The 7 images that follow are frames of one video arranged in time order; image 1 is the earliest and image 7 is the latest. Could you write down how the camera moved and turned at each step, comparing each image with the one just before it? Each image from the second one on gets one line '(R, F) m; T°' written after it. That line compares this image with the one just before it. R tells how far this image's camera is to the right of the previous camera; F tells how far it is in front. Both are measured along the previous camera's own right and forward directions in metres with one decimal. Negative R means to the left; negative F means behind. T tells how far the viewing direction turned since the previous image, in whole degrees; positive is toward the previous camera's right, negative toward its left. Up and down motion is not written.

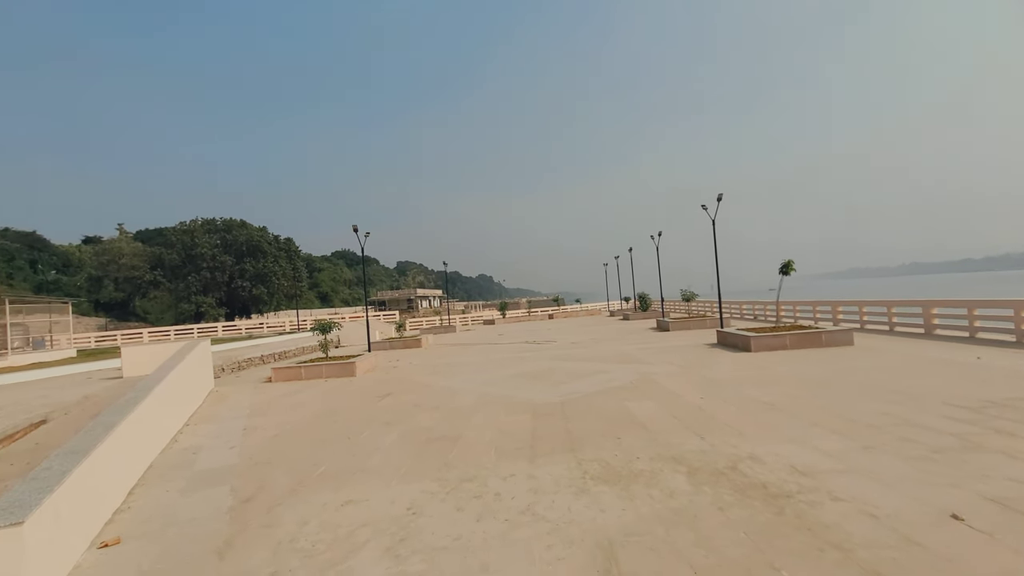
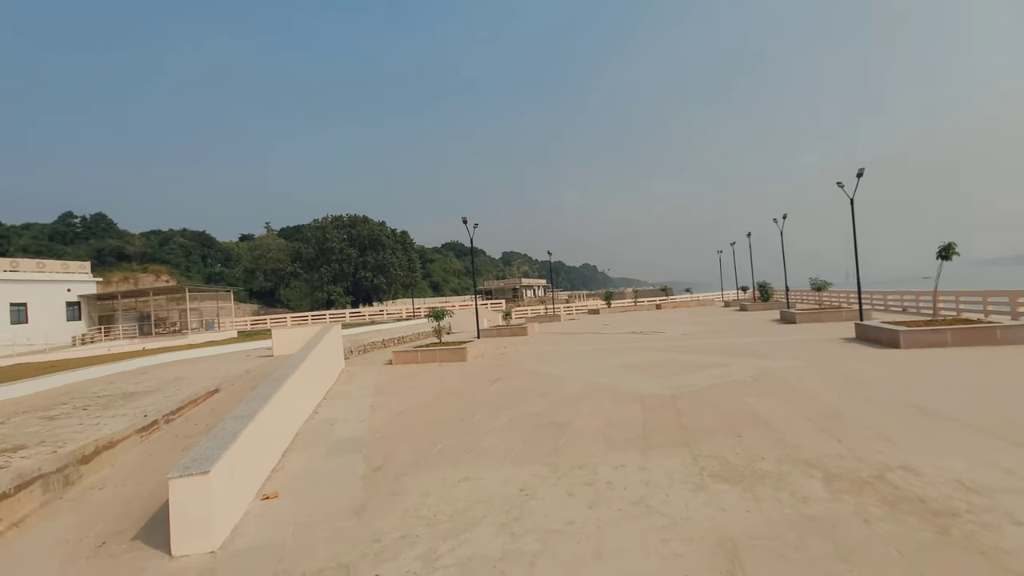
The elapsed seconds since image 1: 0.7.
(-0.1, 0.0) m; -12°
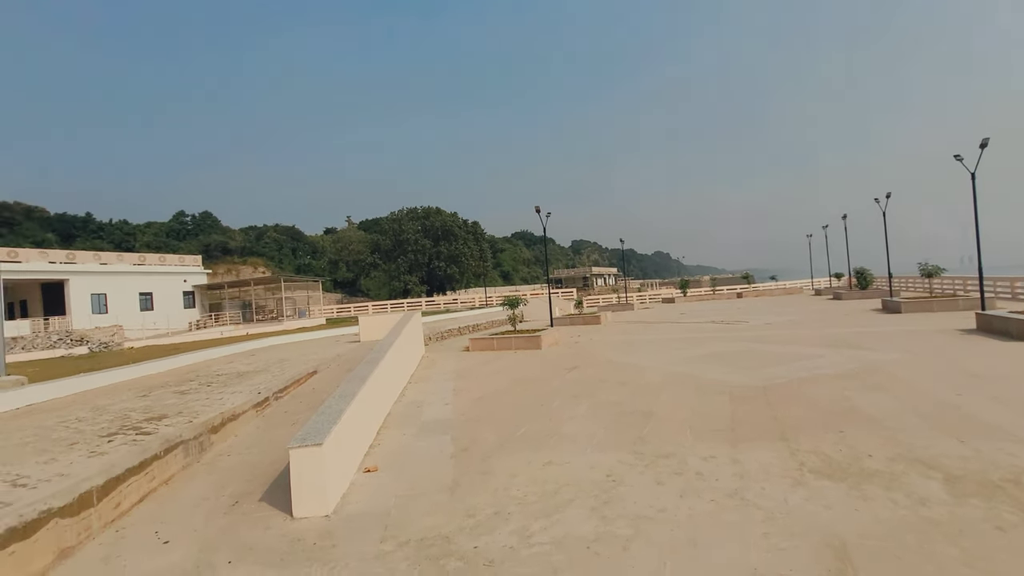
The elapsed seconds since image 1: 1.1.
(-0.2, -0.1) m; -8°
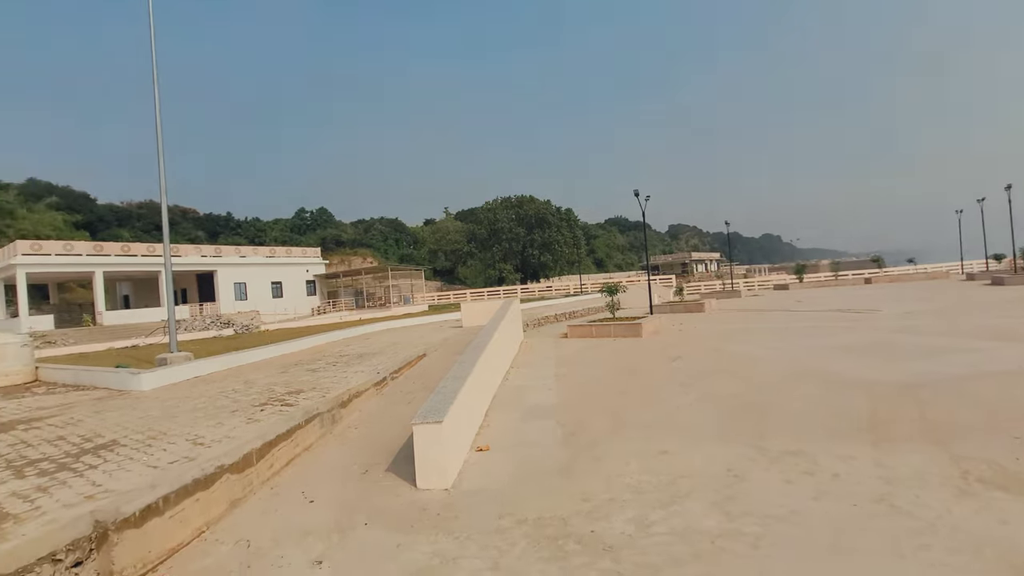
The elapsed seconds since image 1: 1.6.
(-0.2, 0.0) m; -11°
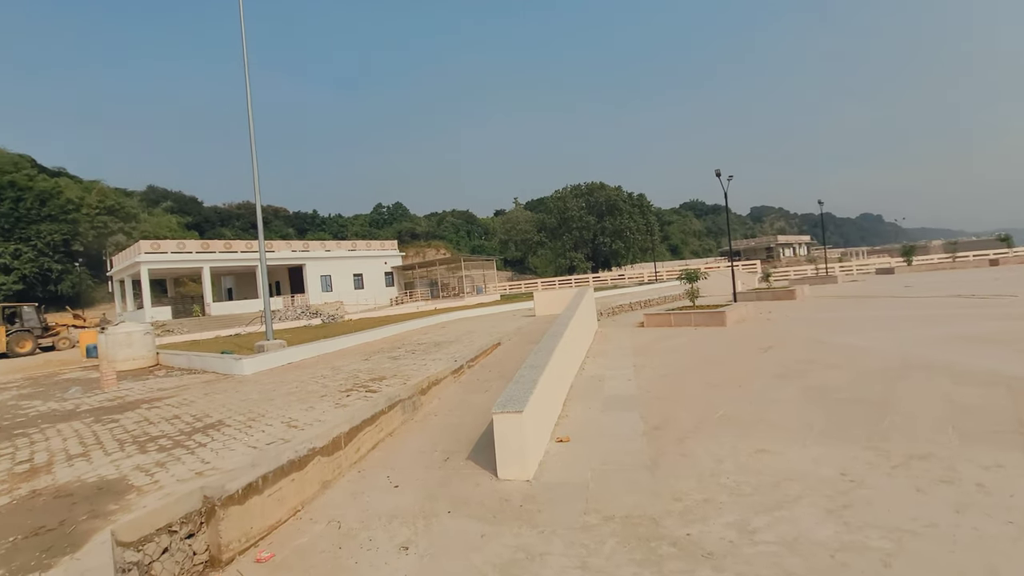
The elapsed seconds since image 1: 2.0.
(-0.1, +0.2) m; -8°
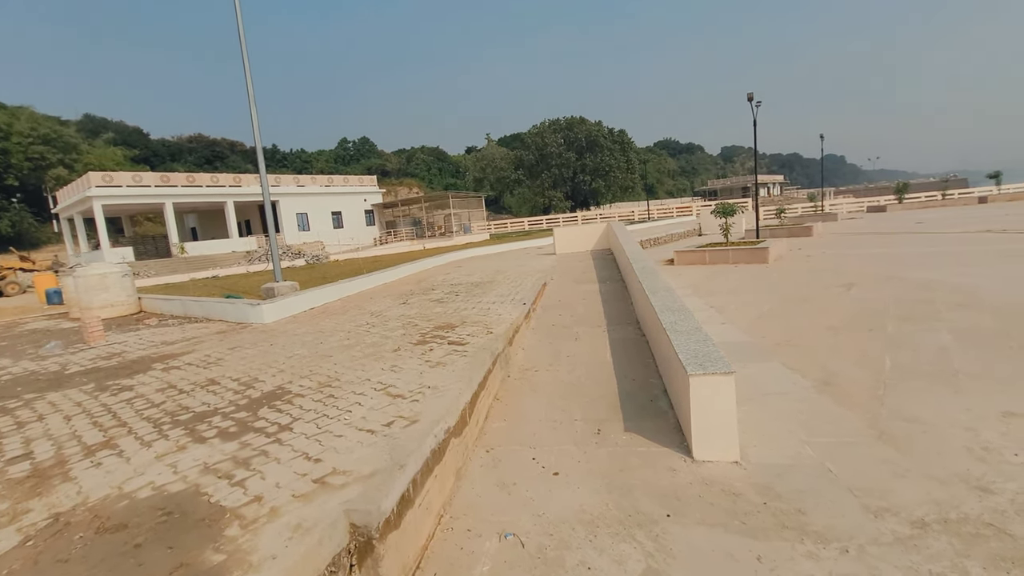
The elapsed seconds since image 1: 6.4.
(-1.7, +1.5) m; +4°
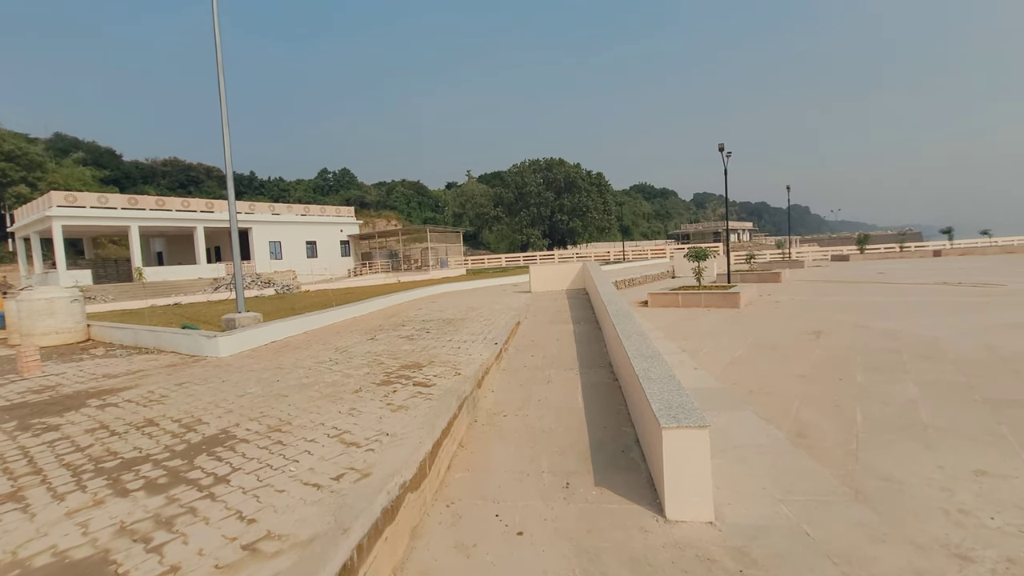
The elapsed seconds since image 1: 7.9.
(+0.1, +0.2) m; +3°
